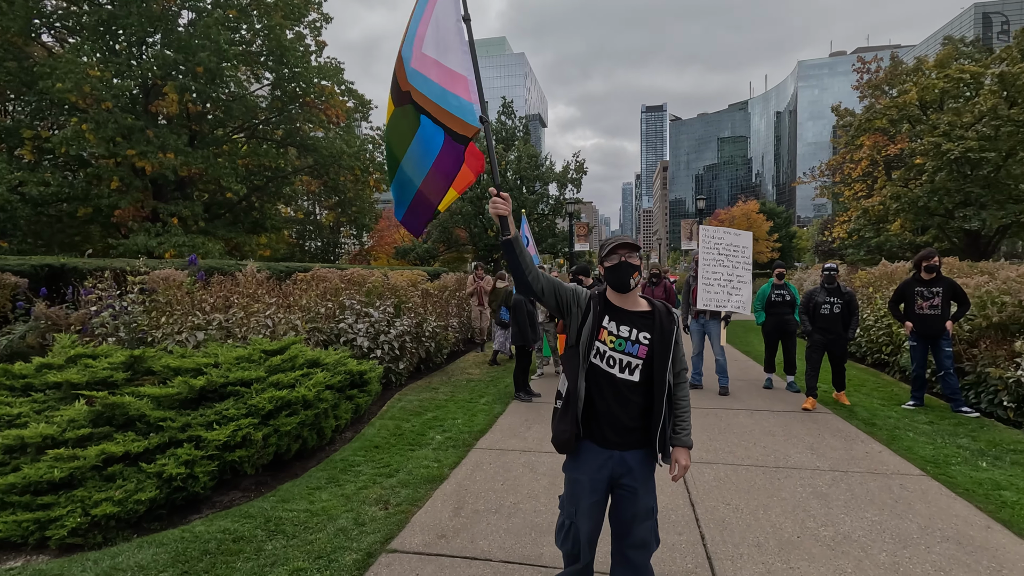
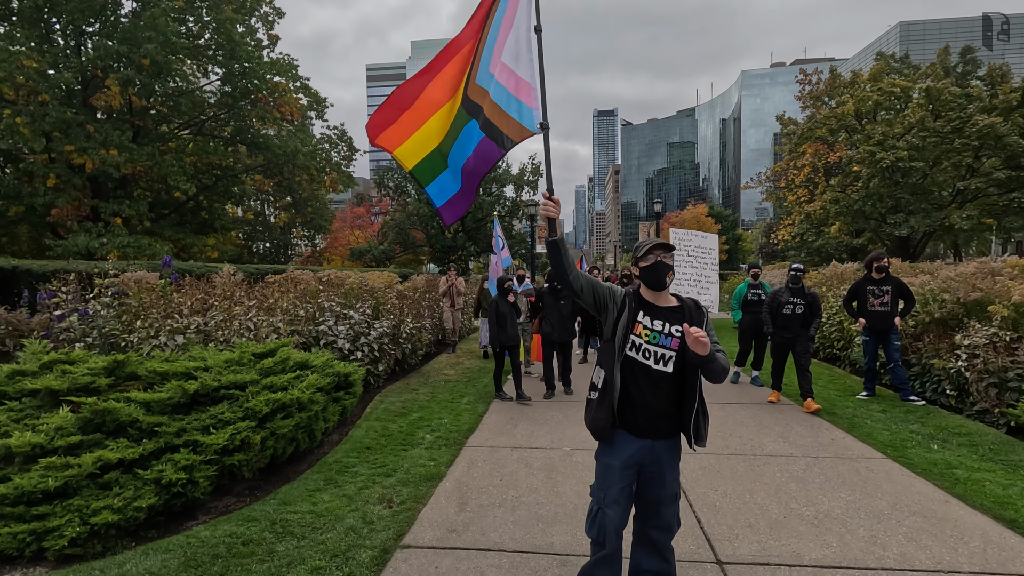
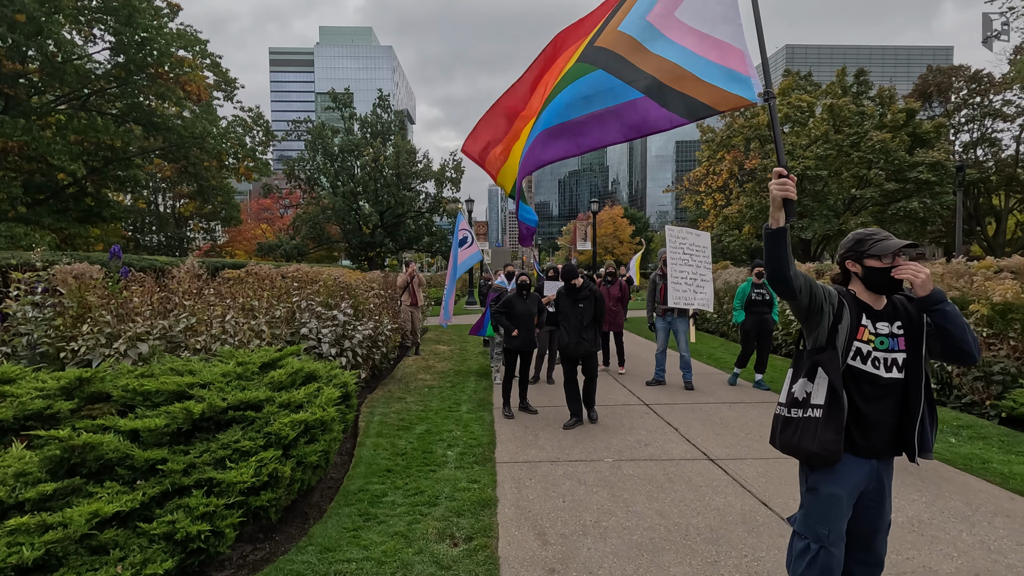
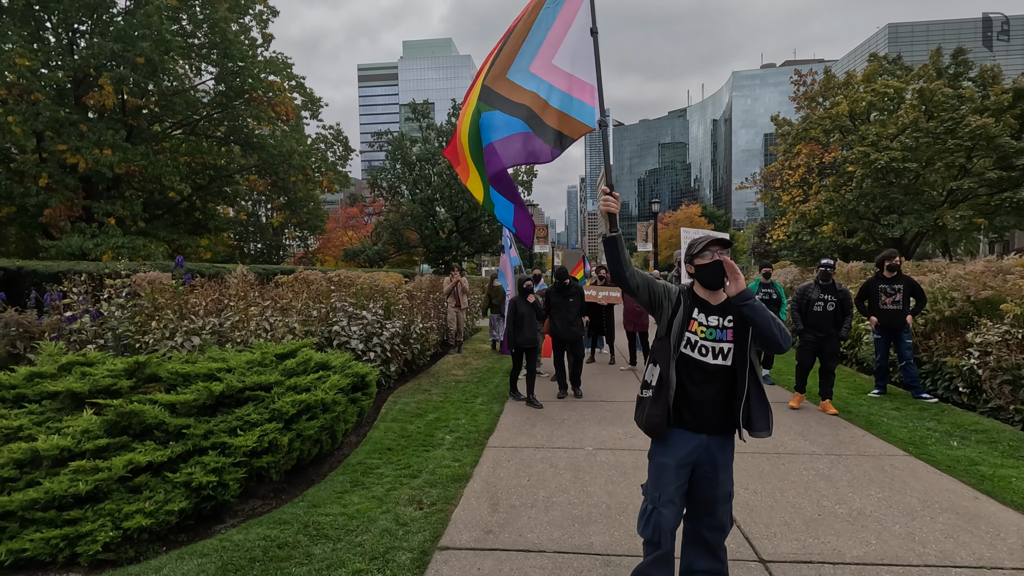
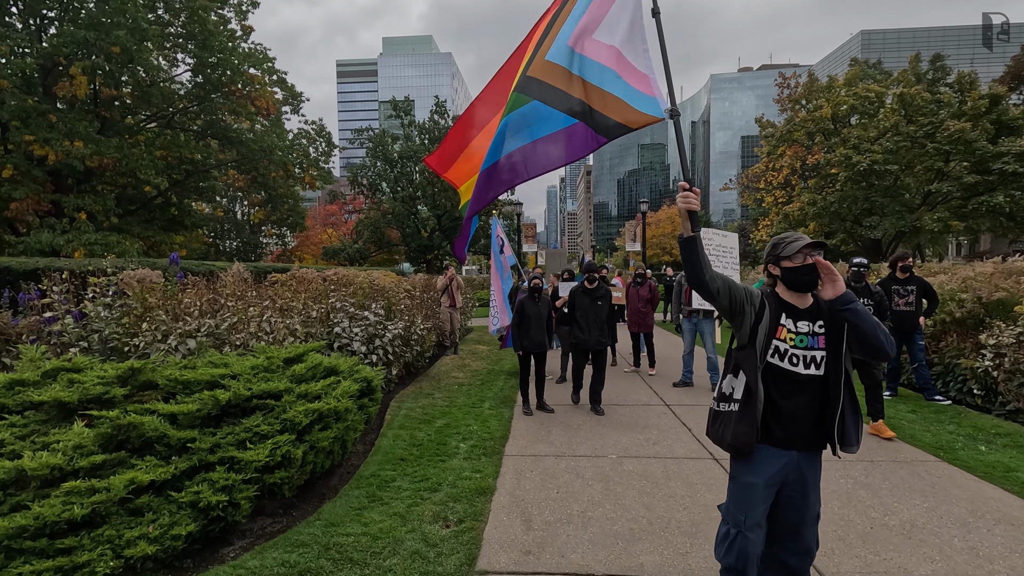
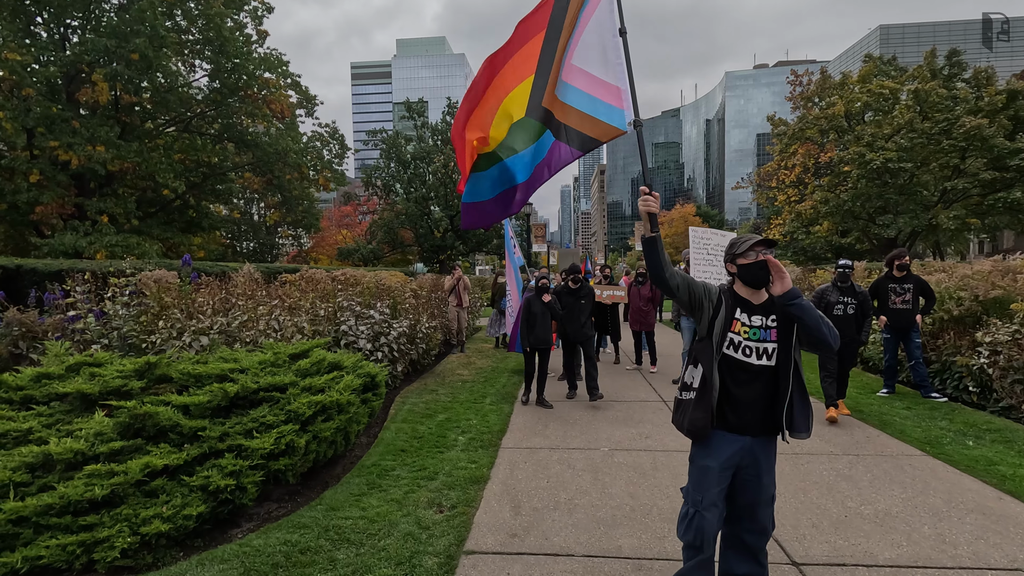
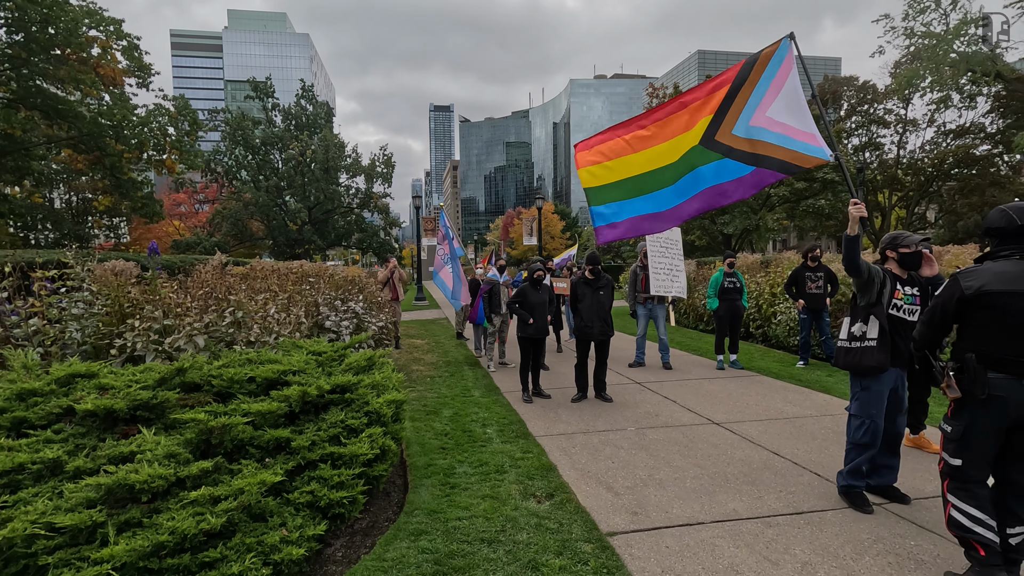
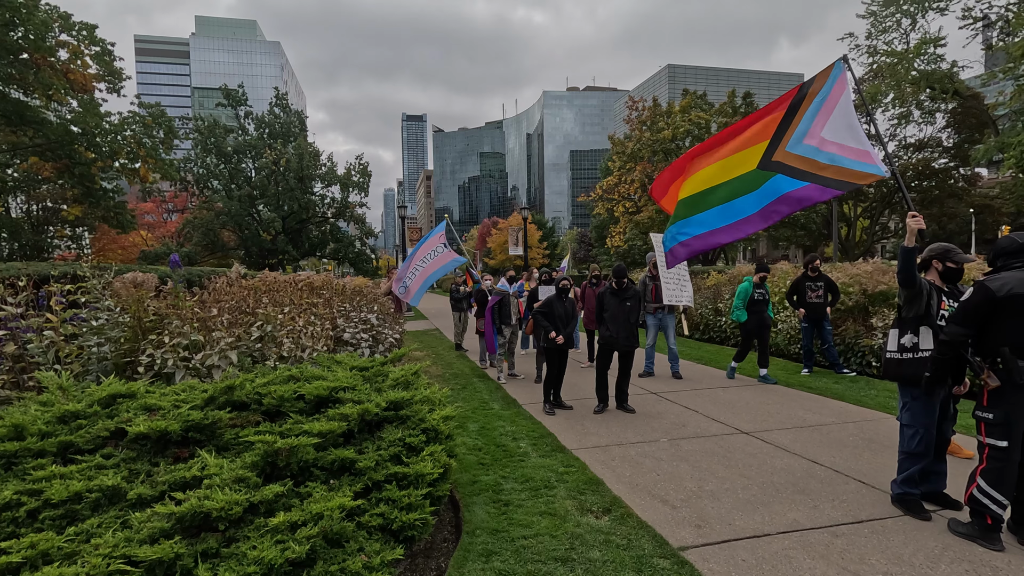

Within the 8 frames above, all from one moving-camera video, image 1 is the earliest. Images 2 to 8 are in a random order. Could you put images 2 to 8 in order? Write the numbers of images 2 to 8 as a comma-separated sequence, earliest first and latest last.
2, 4, 6, 5, 3, 7, 8
